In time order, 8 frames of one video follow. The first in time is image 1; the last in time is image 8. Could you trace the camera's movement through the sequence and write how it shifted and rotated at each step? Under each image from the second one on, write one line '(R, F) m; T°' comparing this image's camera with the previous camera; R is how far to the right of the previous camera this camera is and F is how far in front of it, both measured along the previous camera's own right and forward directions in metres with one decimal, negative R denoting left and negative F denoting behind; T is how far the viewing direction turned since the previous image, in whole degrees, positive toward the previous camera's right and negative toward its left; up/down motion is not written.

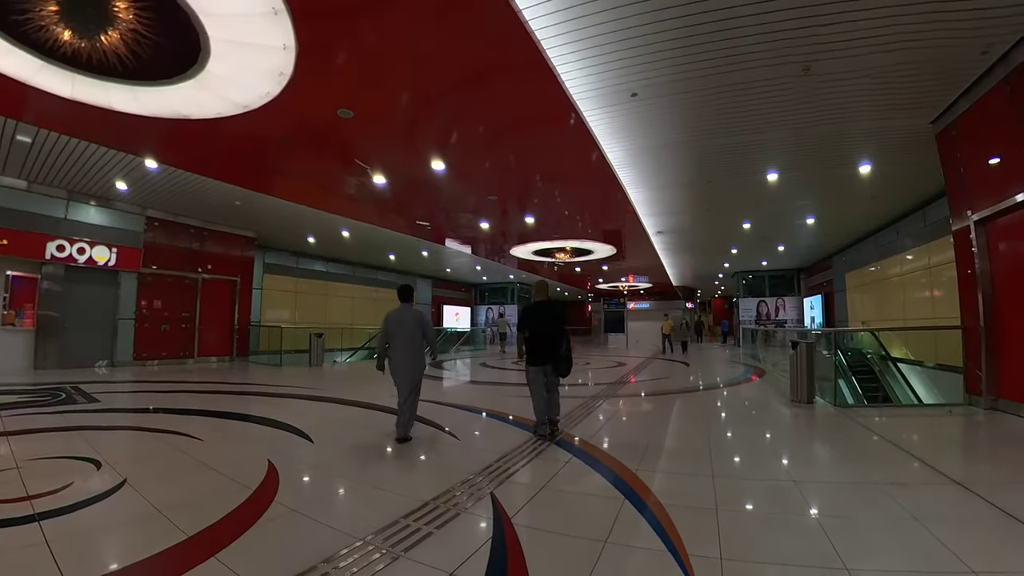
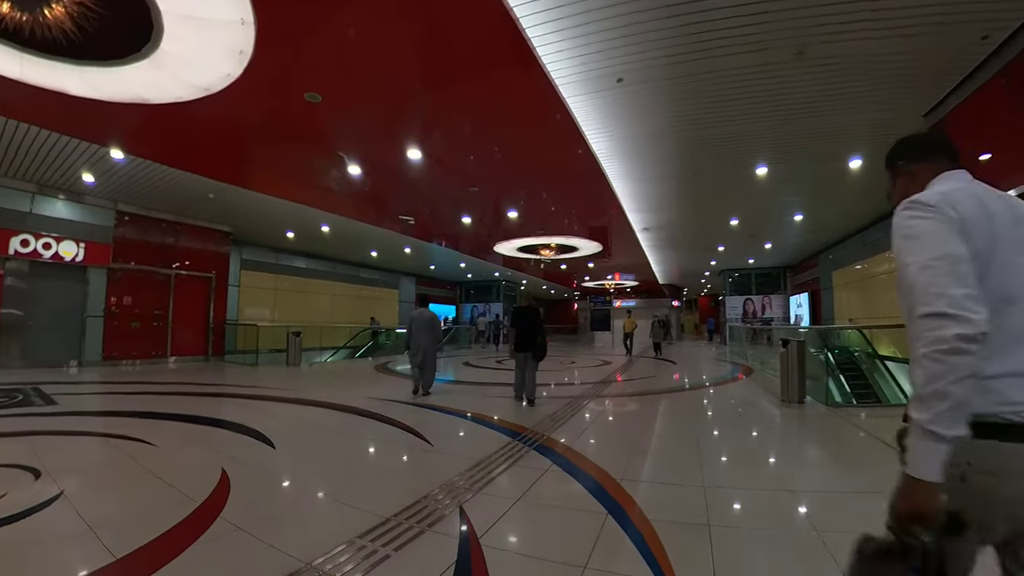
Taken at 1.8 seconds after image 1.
(+0.1, +0.2) m; +1°
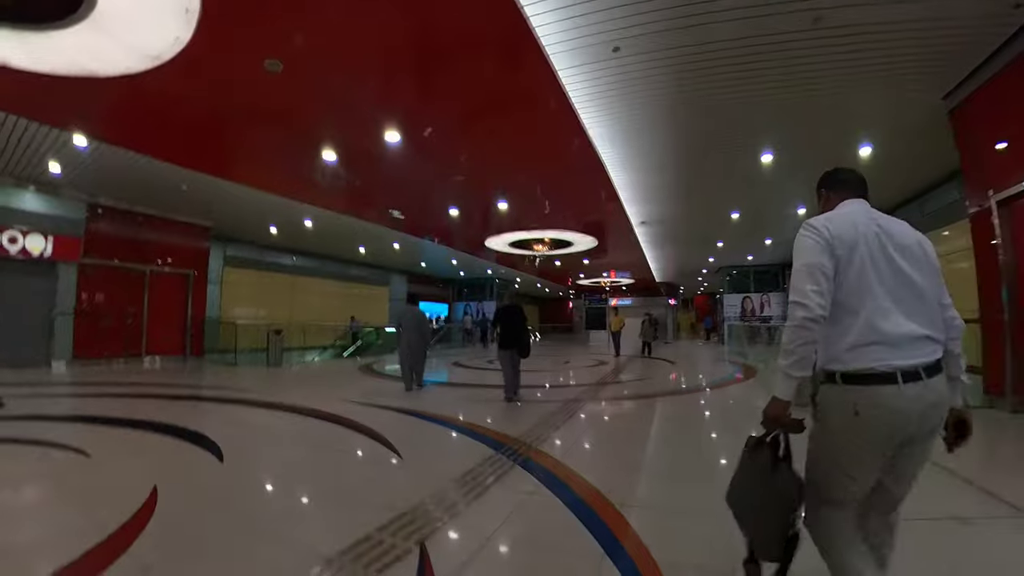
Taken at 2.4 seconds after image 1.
(+0.1, +0.3) m; +1°
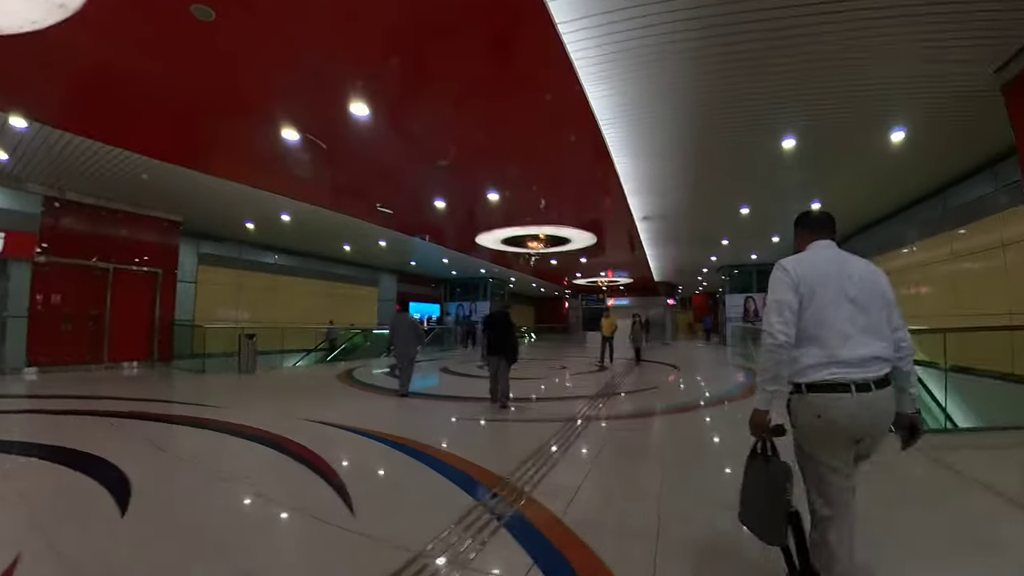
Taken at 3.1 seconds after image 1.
(0.0, +0.5) m; +1°
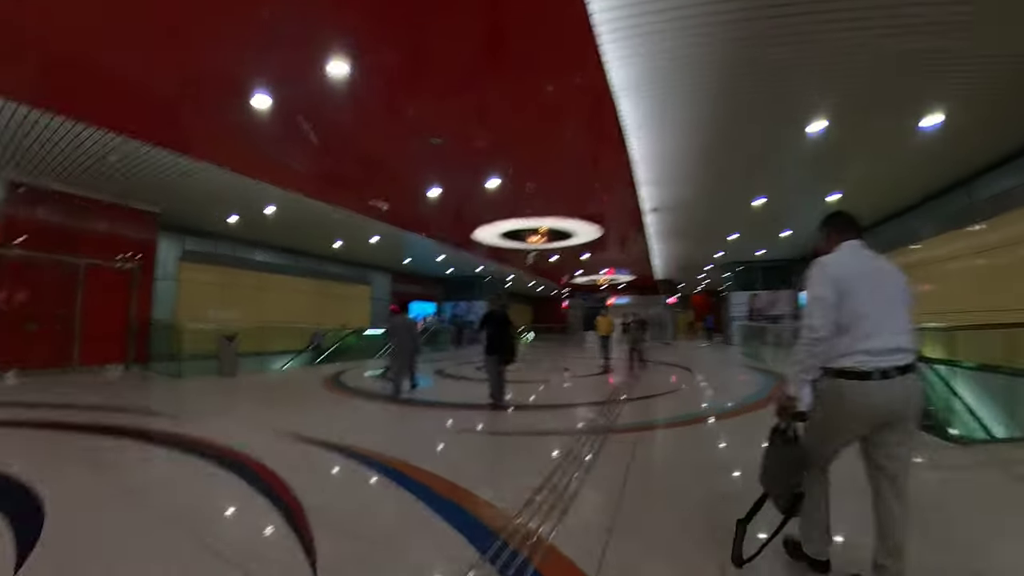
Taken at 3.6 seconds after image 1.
(0.0, +0.4) m; +1°
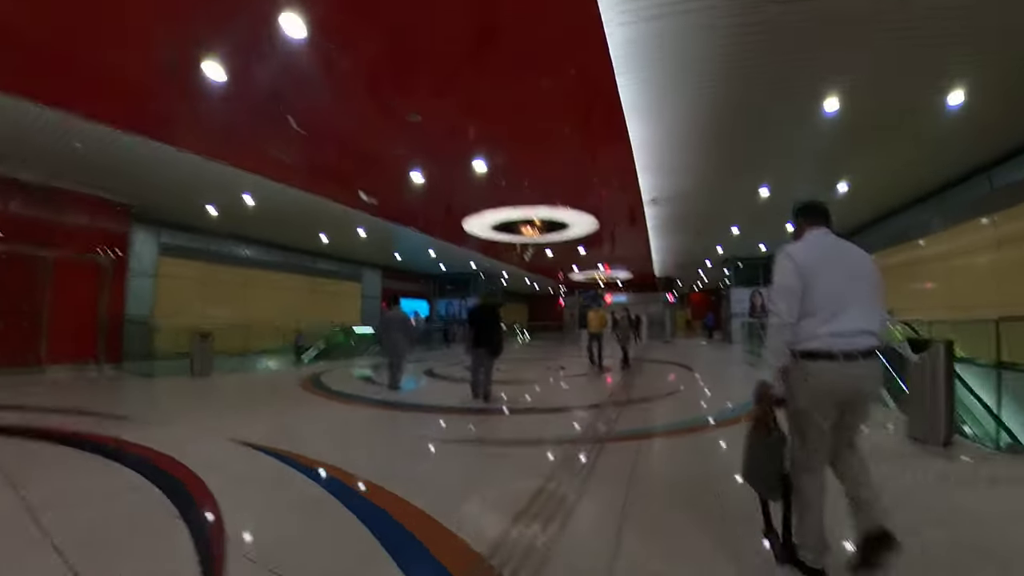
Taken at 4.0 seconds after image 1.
(+0.1, +0.3) m; 0°
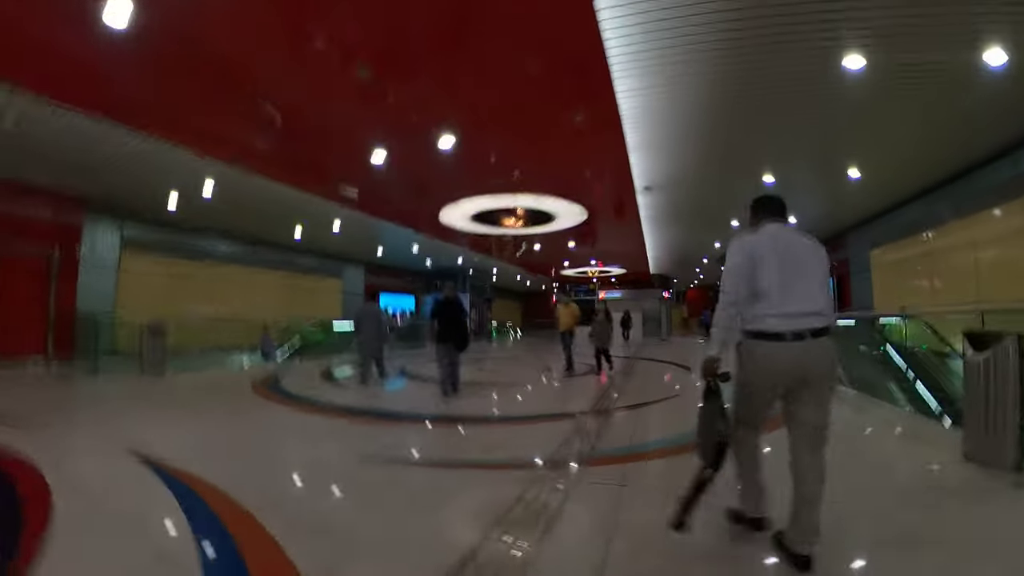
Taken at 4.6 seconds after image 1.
(+0.2, +0.5) m; 0°
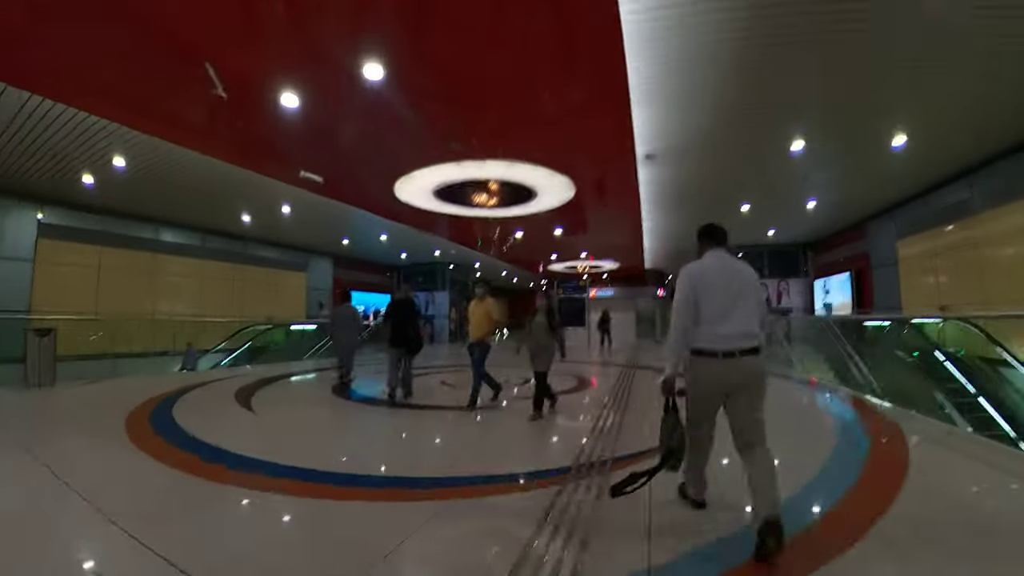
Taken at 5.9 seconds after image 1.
(+0.2, +0.9) m; +1°
